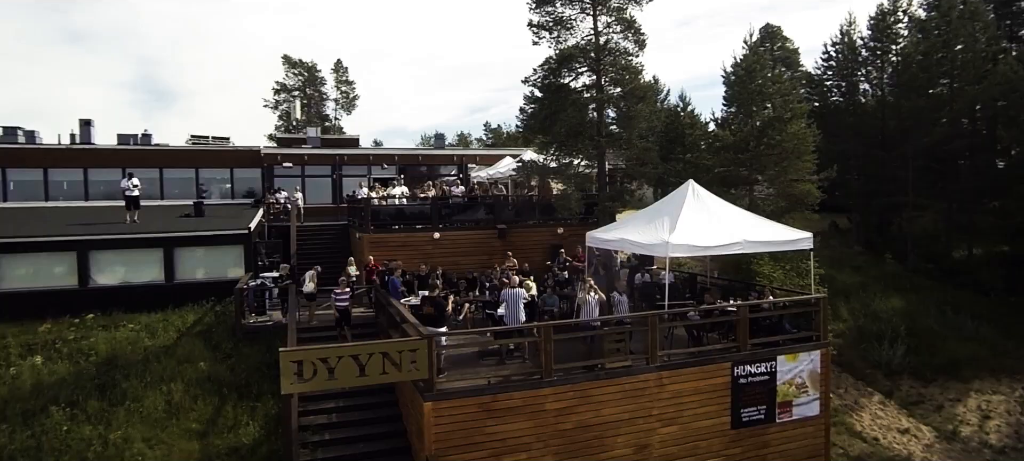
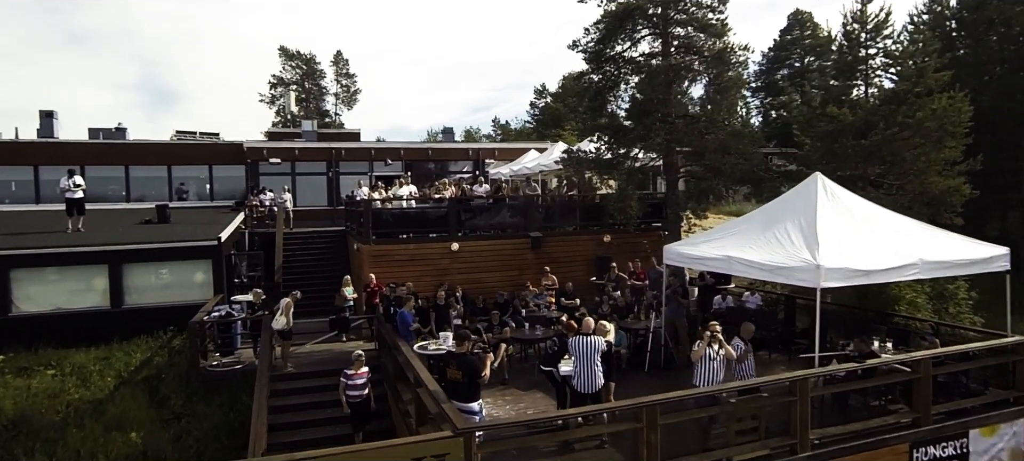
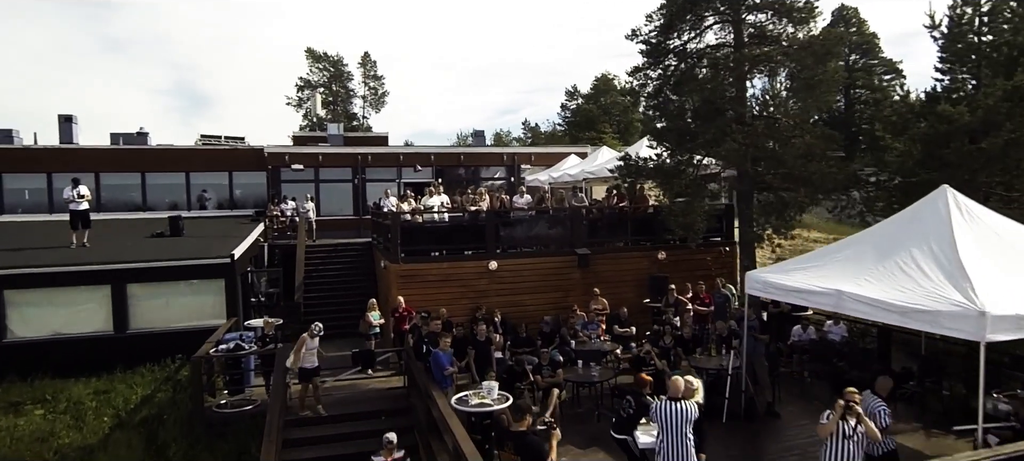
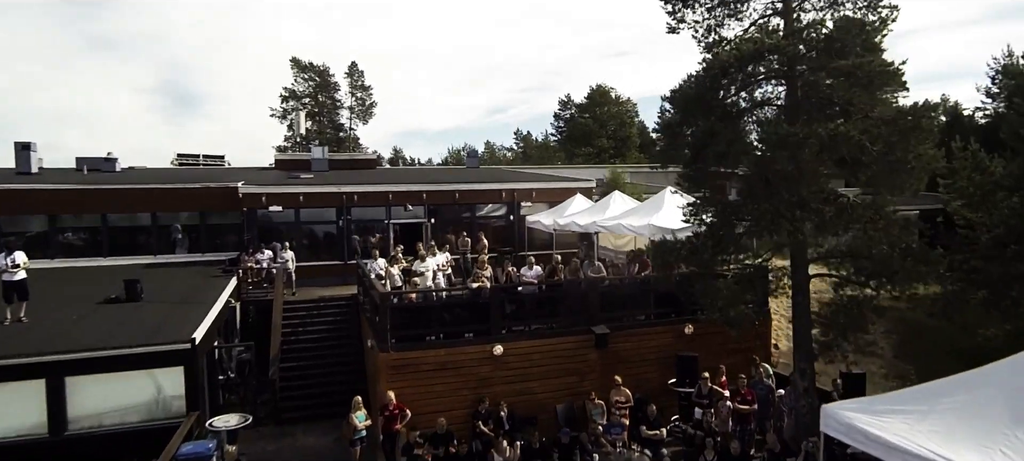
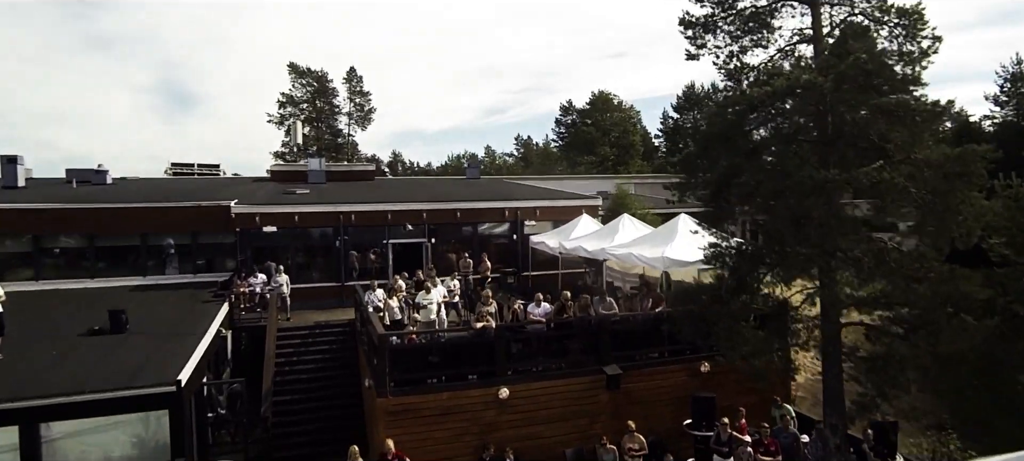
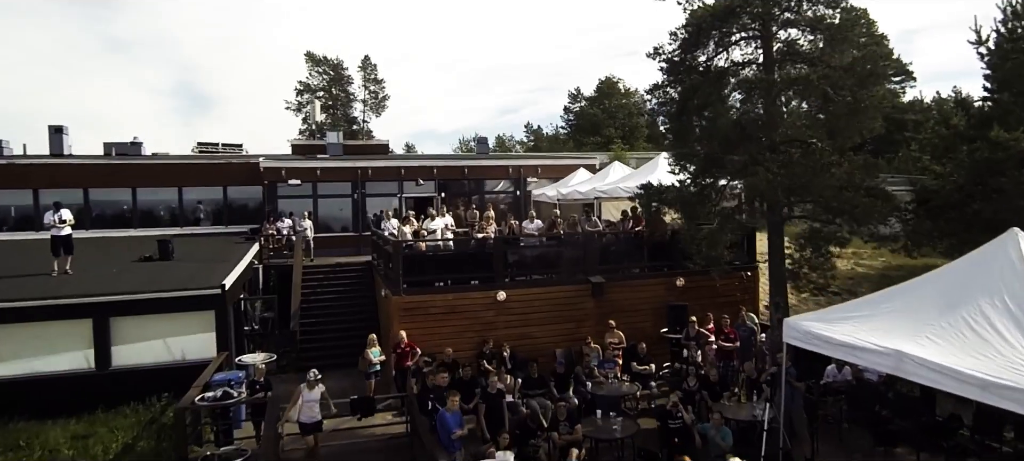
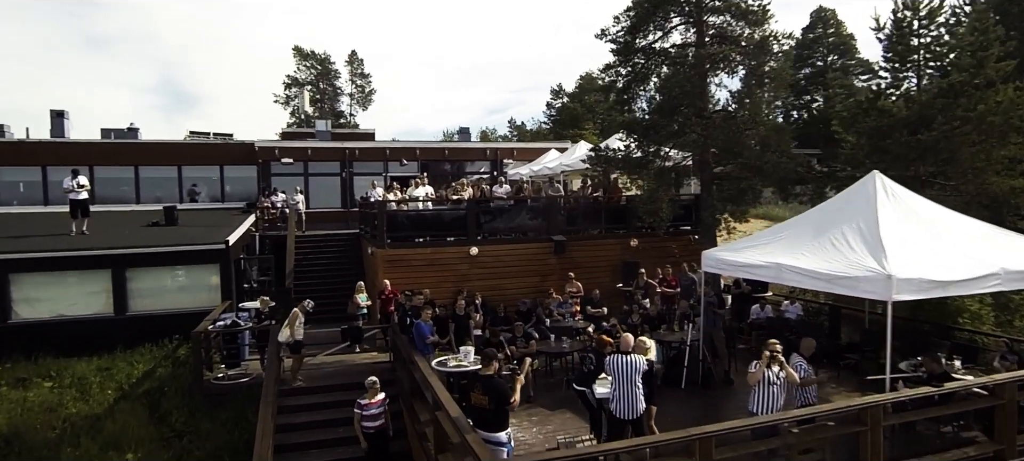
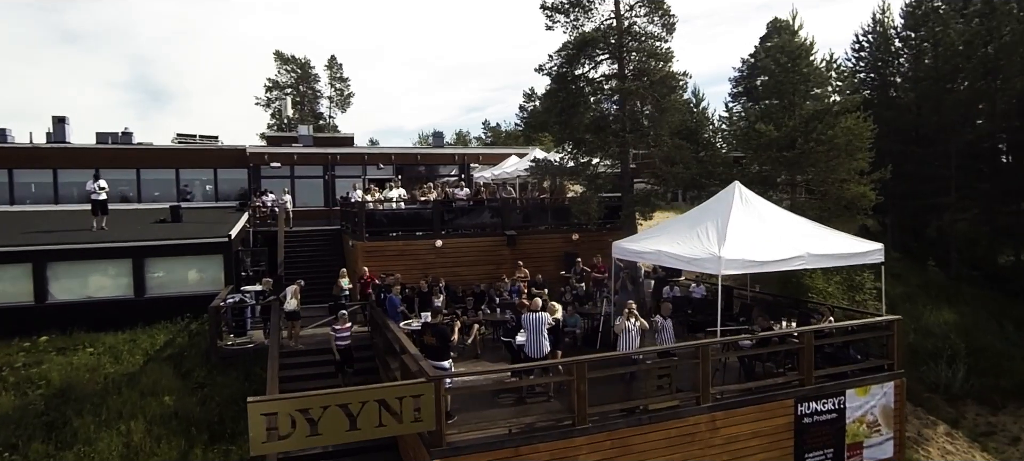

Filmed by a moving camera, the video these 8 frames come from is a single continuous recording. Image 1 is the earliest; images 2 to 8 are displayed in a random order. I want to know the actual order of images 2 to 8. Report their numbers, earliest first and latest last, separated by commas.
8, 2, 7, 3, 6, 4, 5
